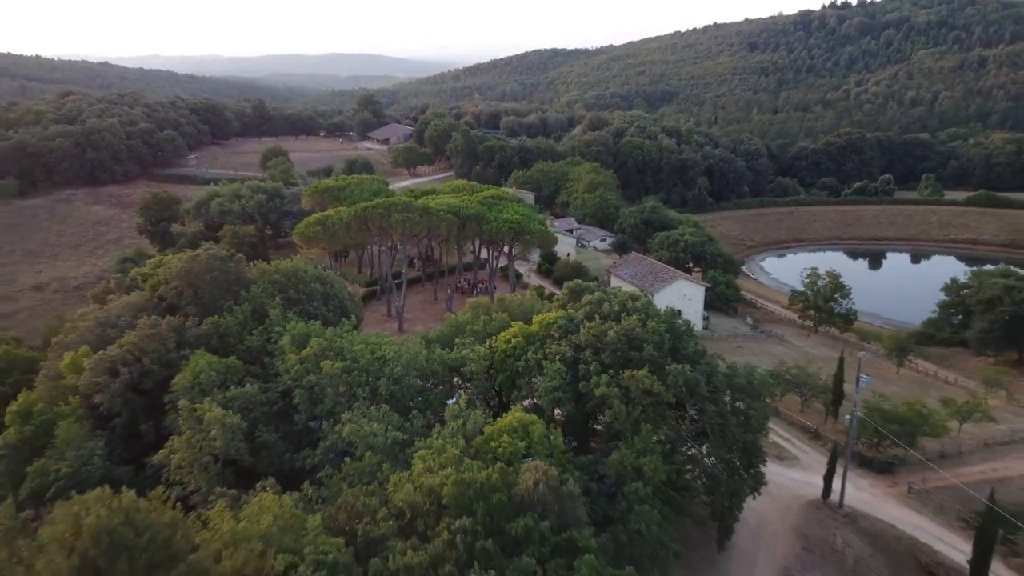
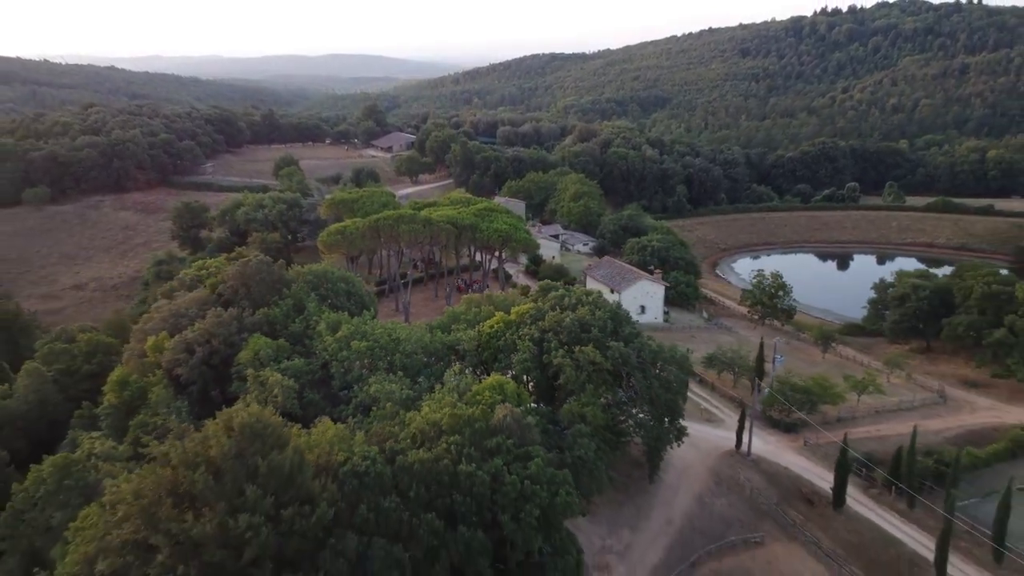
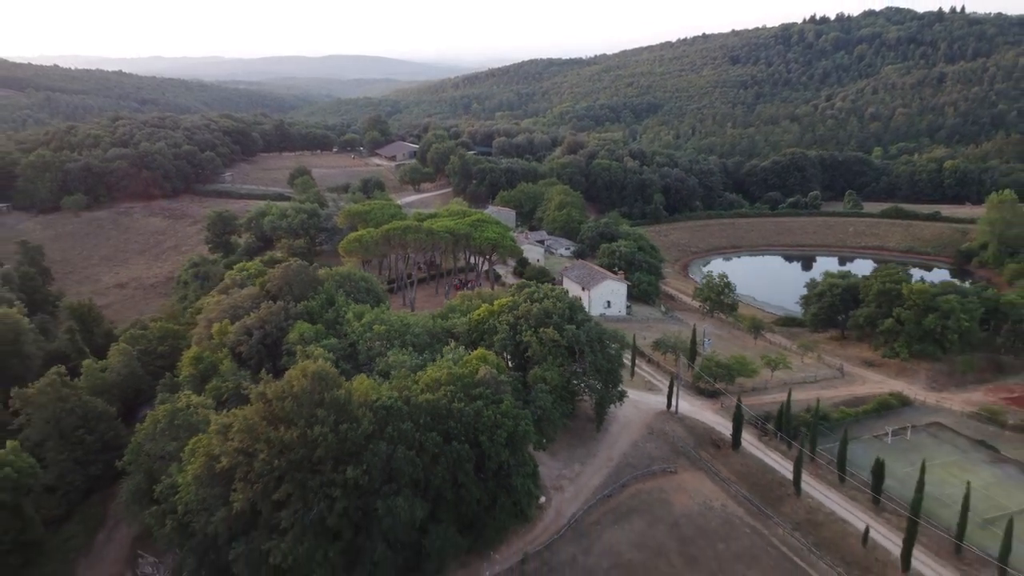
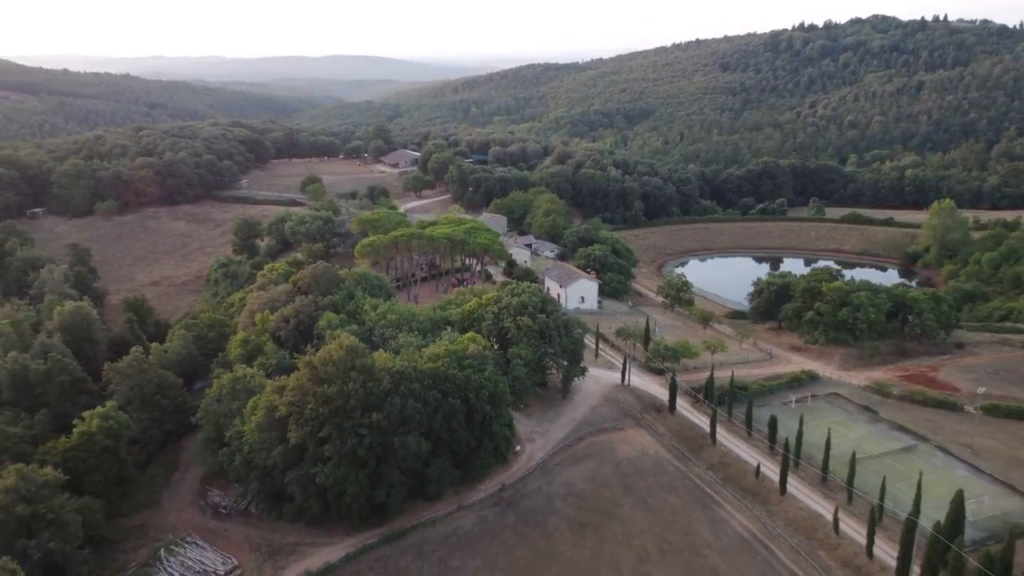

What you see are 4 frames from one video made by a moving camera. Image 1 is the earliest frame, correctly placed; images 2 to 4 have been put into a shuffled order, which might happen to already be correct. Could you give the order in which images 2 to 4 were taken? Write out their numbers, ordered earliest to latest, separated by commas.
2, 3, 4
